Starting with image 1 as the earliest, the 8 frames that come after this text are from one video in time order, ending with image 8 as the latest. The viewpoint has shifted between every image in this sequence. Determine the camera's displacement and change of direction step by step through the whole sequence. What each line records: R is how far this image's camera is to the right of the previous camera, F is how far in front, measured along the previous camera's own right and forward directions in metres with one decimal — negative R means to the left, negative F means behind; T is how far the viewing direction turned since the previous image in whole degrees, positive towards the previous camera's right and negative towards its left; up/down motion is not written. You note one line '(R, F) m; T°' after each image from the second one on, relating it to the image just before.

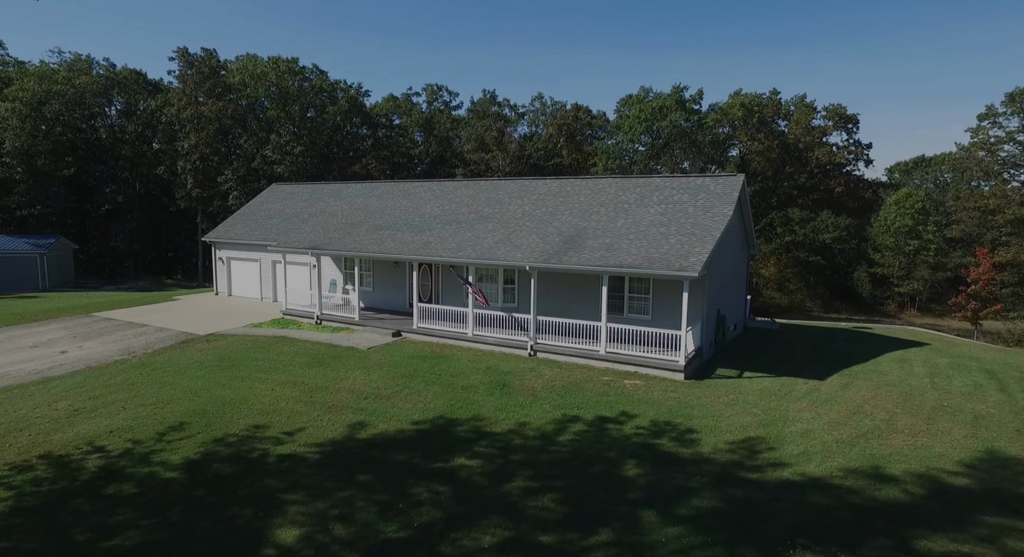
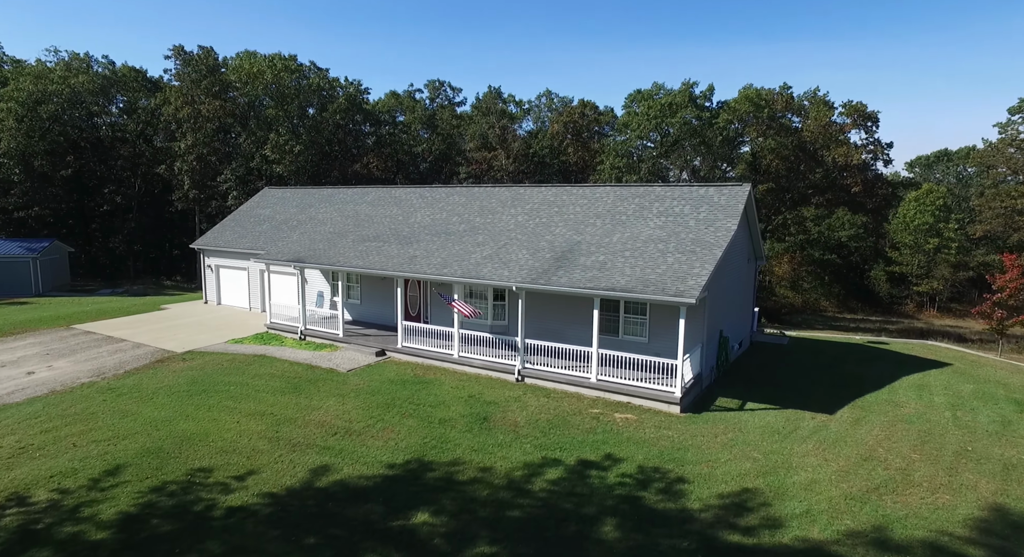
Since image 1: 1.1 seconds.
(+0.7, +1.1) m; -1°
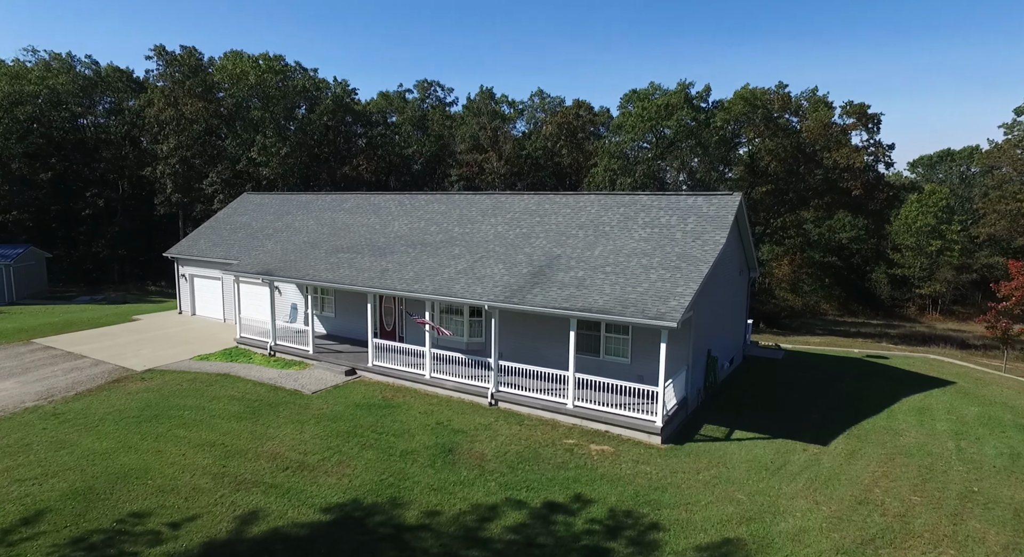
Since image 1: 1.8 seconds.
(+0.7, +1.0) m; 0°
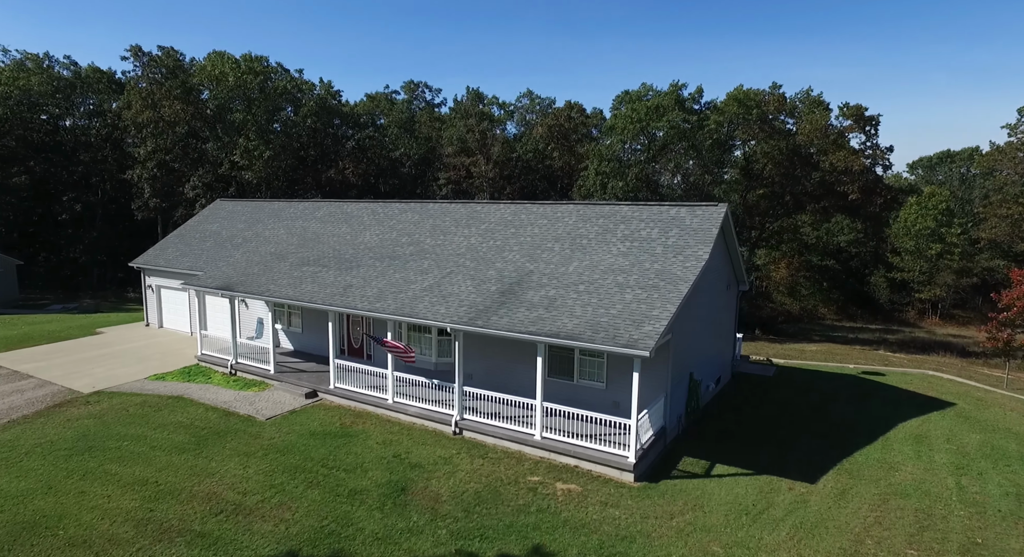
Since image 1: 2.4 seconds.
(+0.8, +1.1) m; 0°
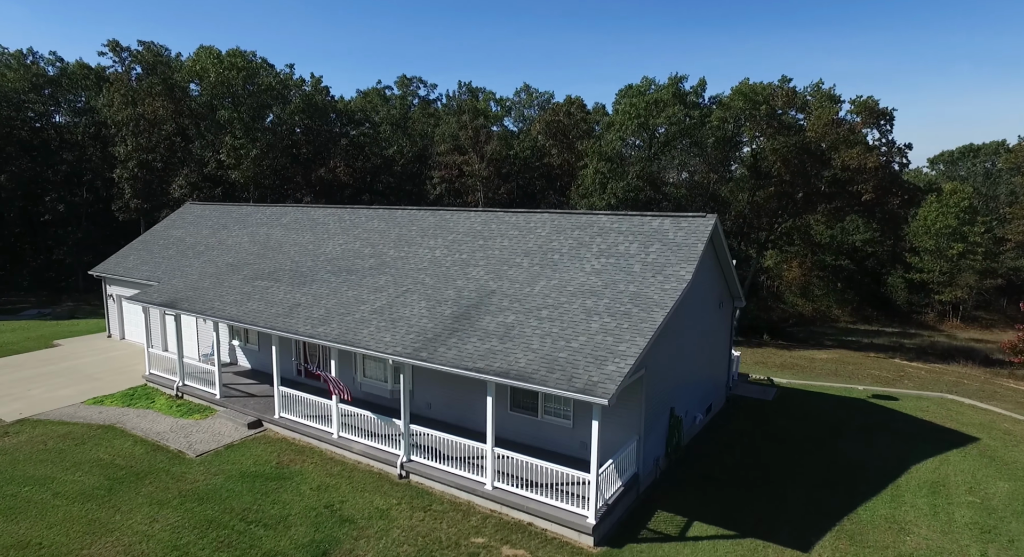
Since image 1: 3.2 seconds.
(+1.2, +1.7) m; -1°
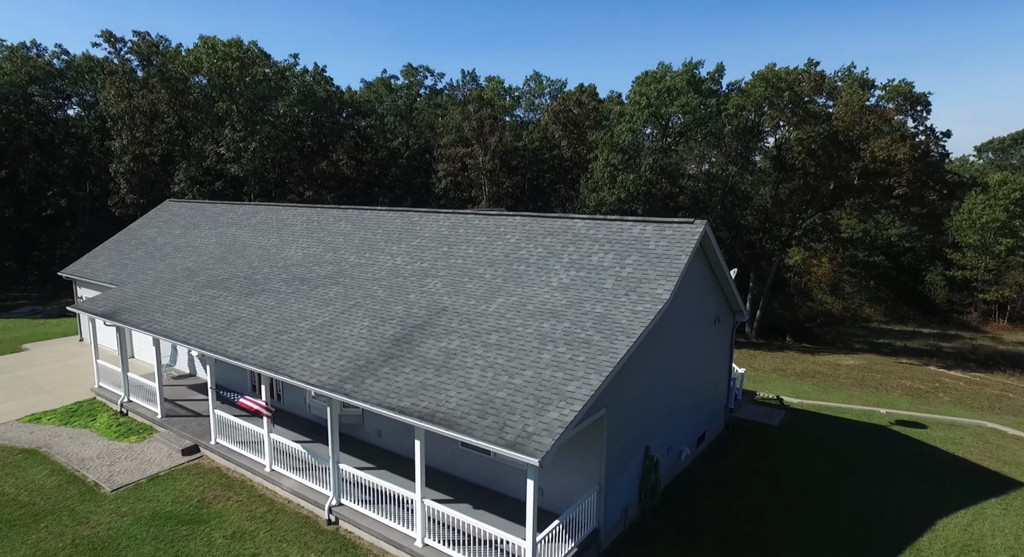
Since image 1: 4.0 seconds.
(+1.4, +1.8) m; -3°
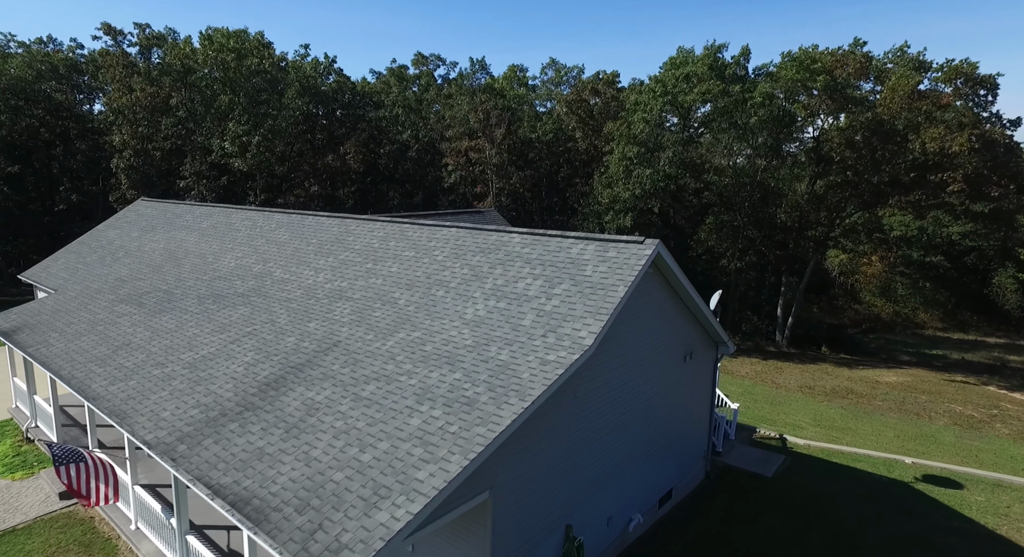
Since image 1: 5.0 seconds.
(+2.3, +2.3) m; -5°
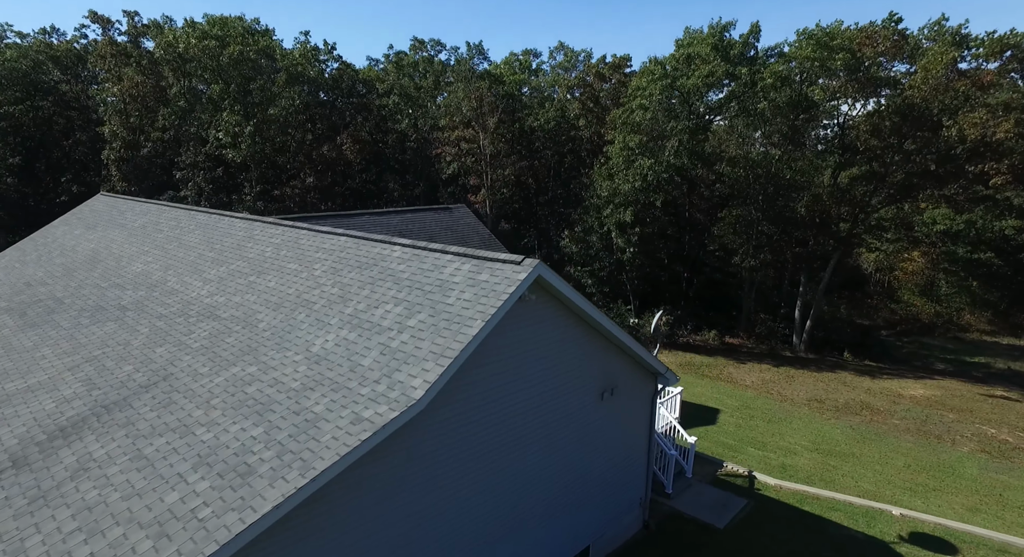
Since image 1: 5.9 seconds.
(+2.5, +1.9) m; -4°
